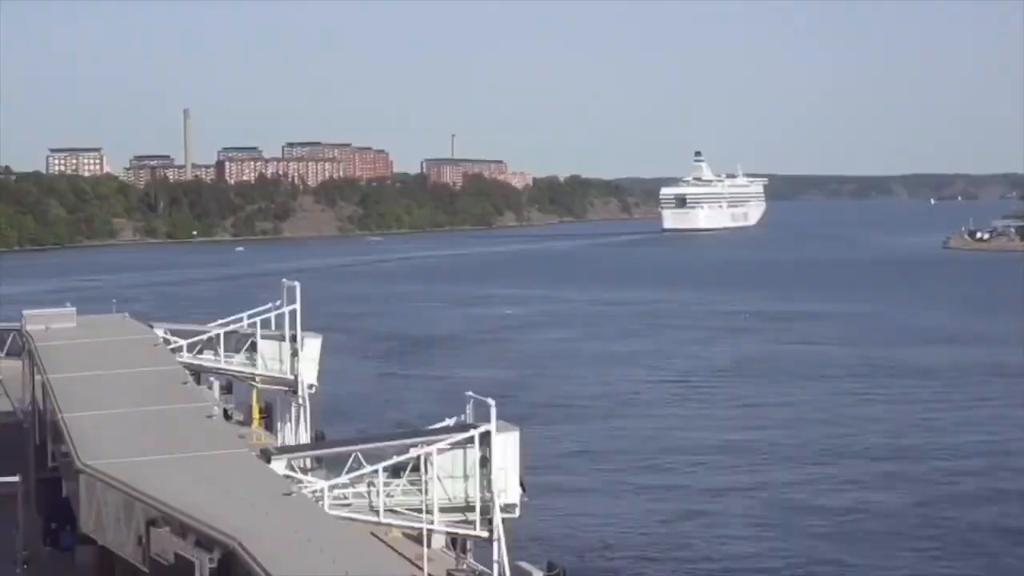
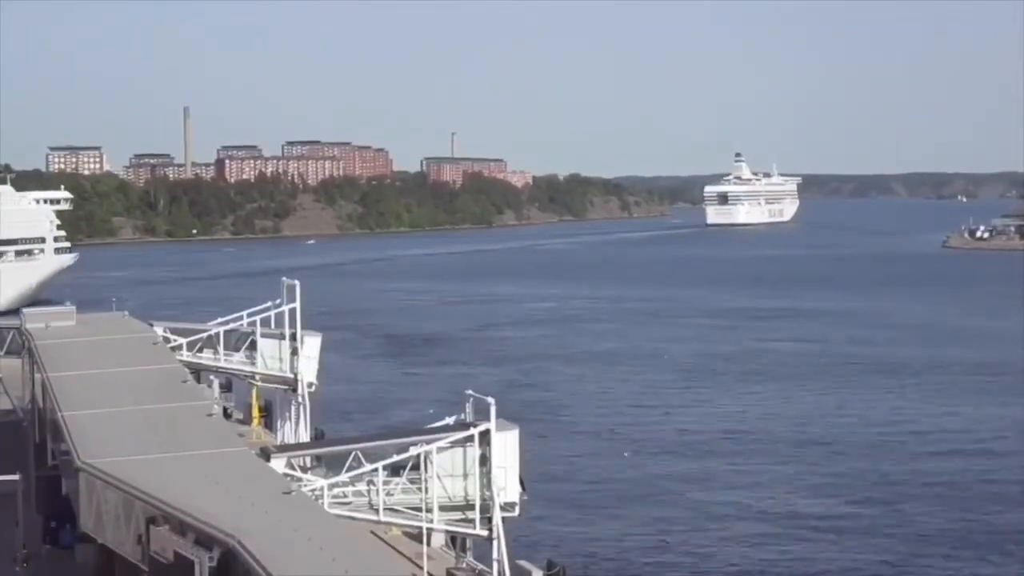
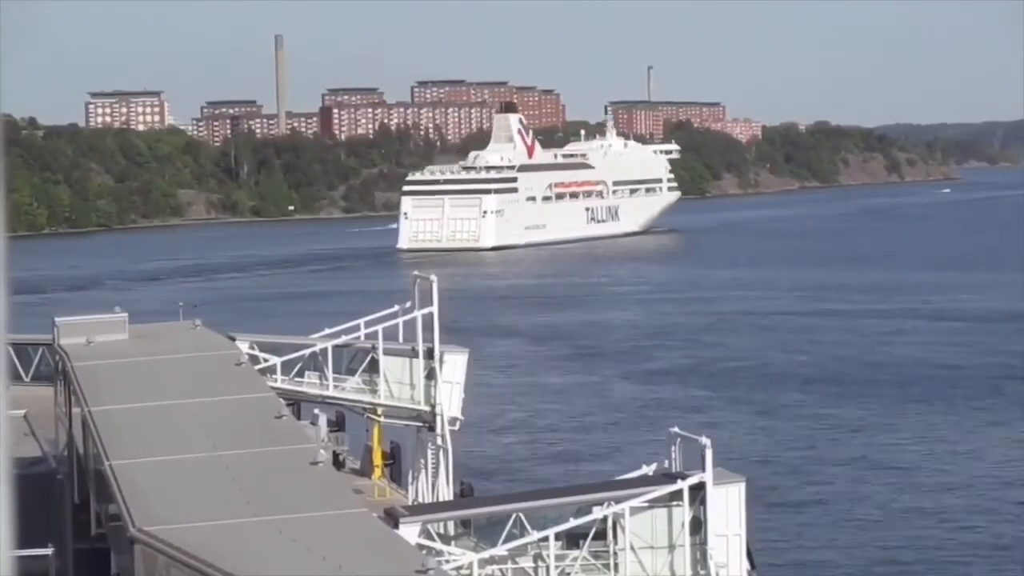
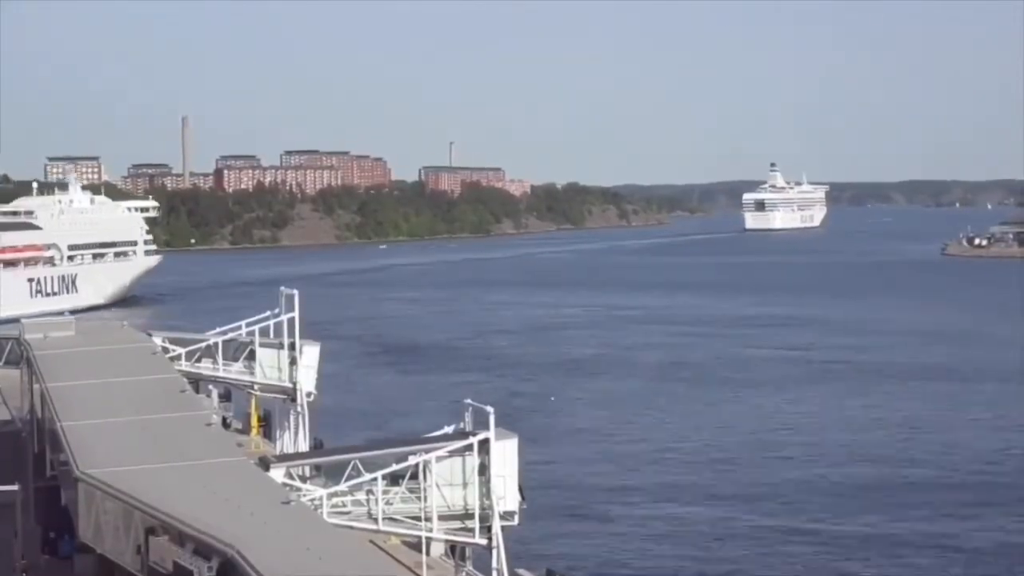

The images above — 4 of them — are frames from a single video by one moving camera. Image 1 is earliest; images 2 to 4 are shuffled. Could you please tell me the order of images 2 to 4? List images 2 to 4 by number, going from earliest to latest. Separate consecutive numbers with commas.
2, 4, 3
